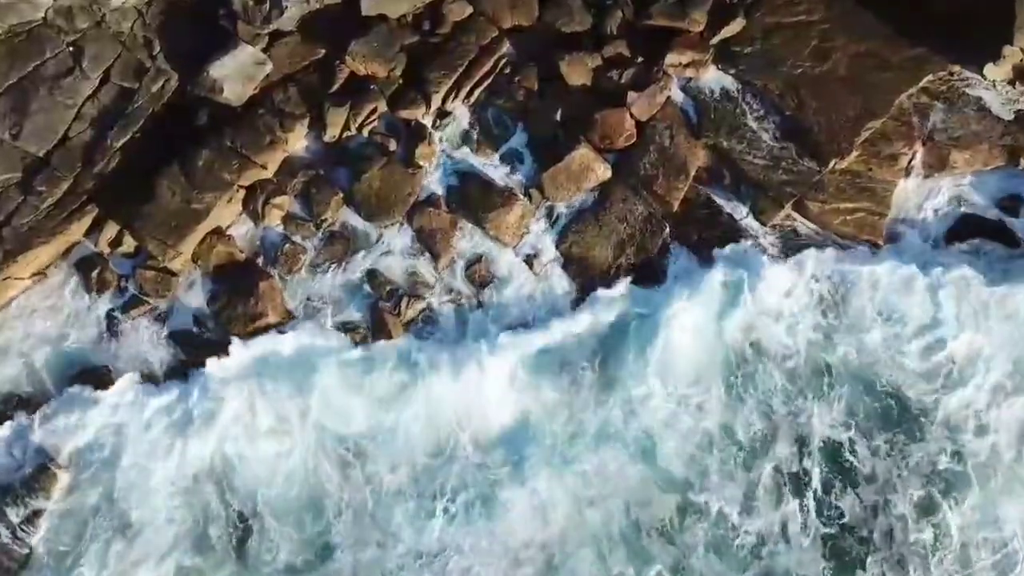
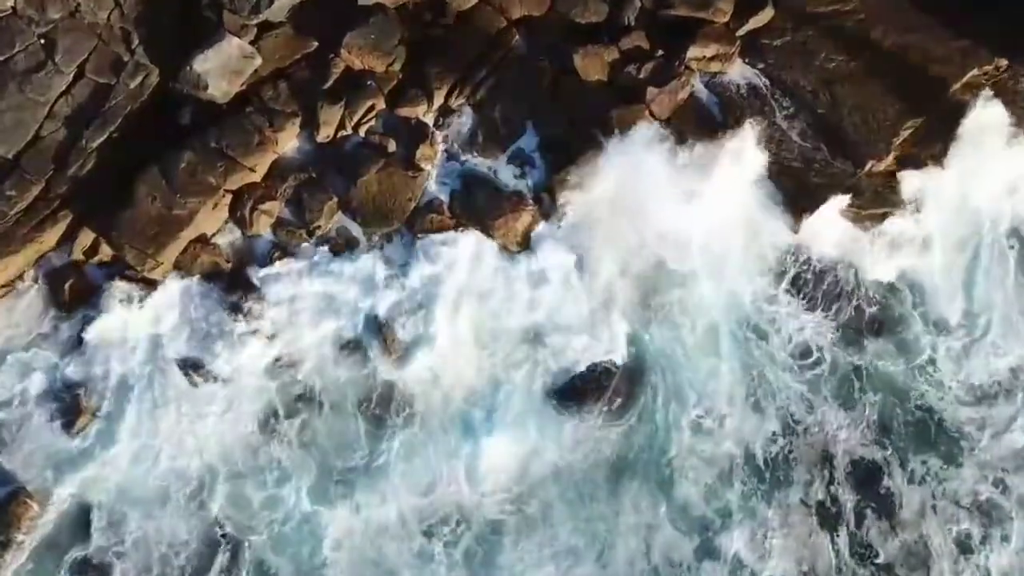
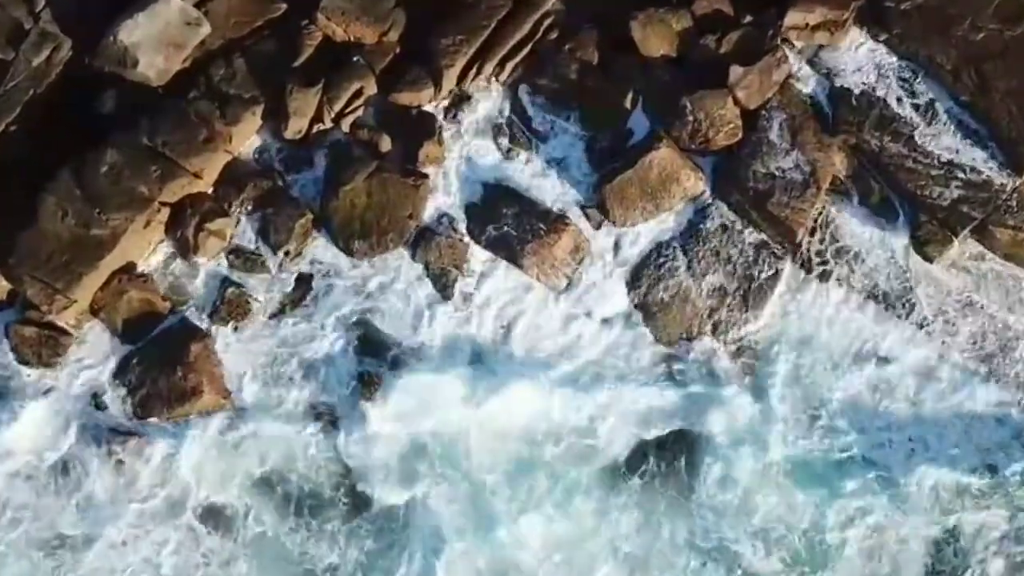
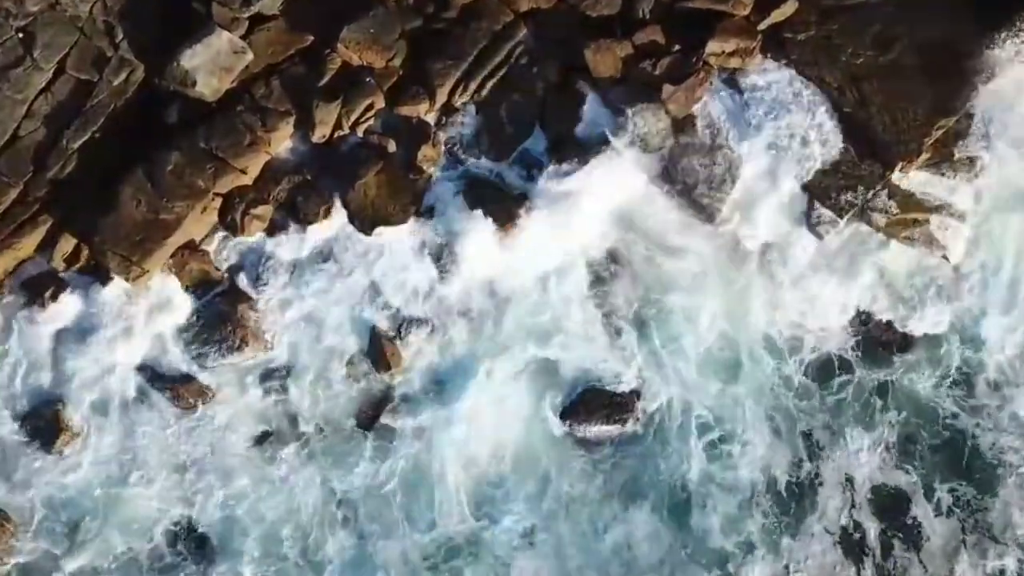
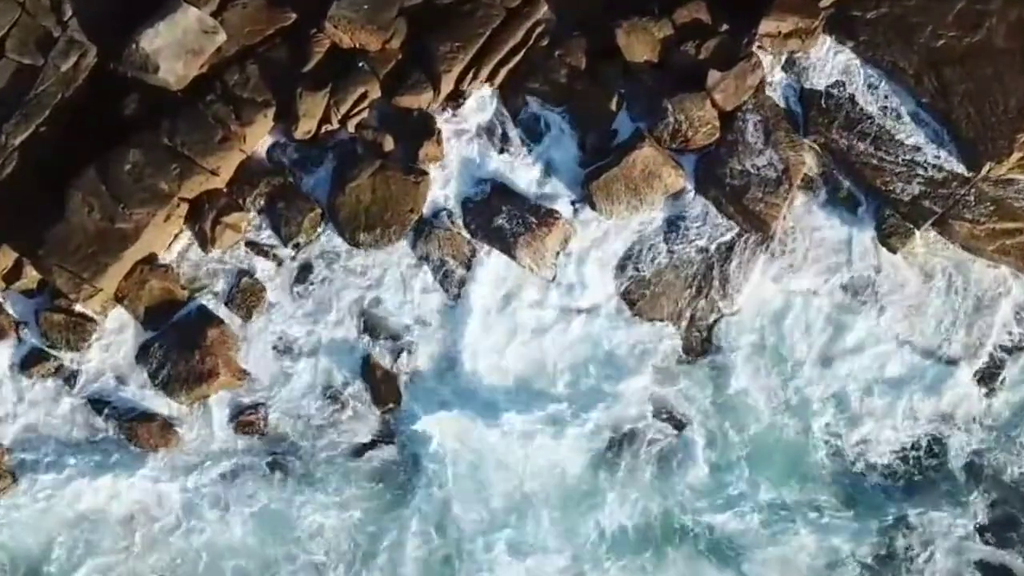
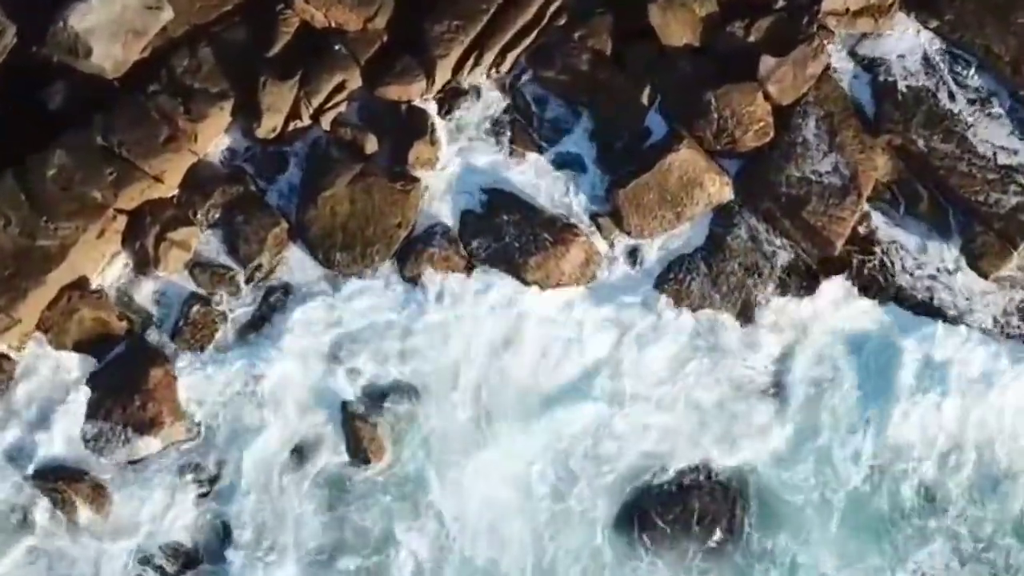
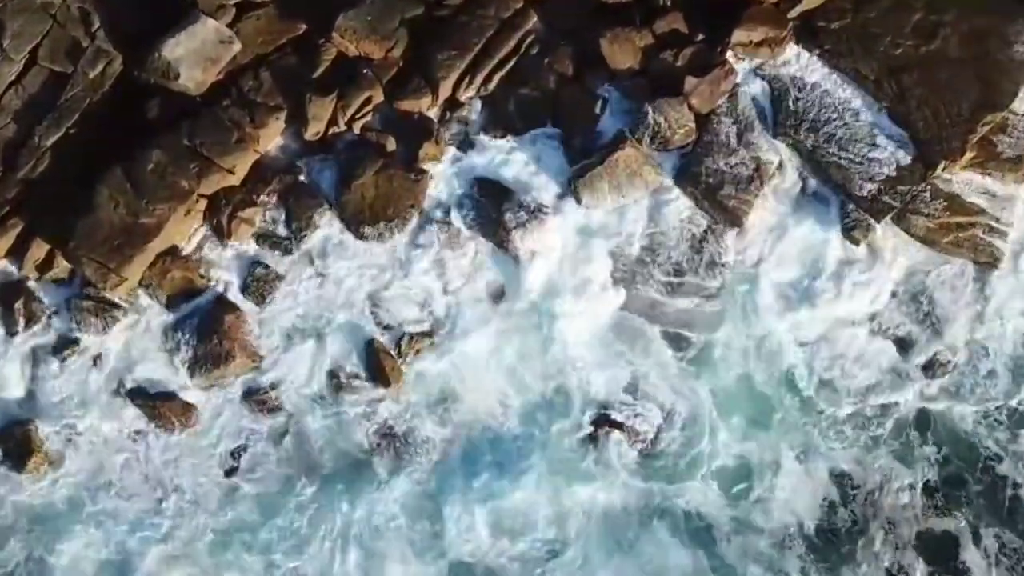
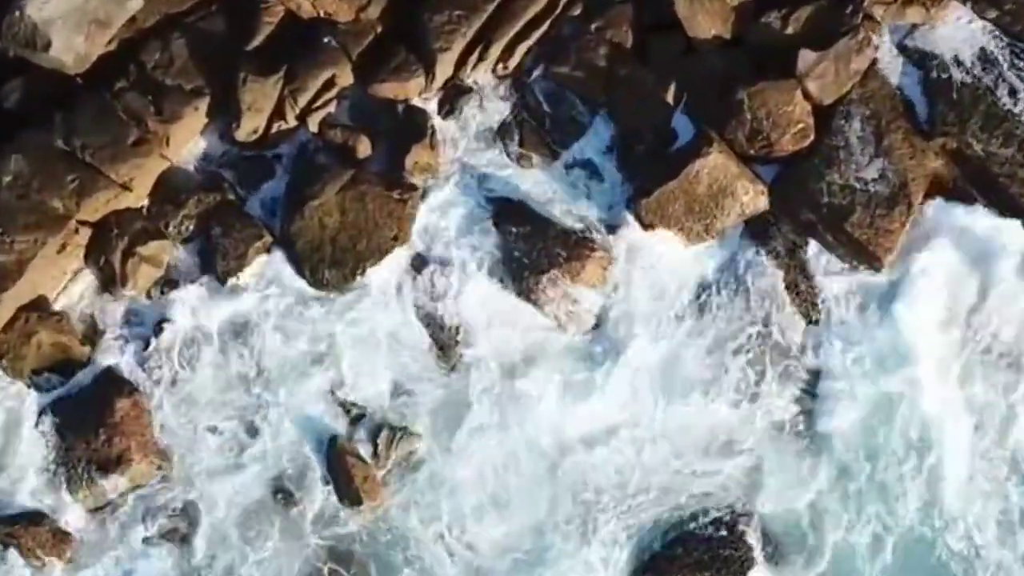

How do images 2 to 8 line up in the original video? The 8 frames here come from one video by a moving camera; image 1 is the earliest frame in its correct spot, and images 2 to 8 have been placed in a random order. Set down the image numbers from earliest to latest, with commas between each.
2, 4, 7, 5, 3, 6, 8
